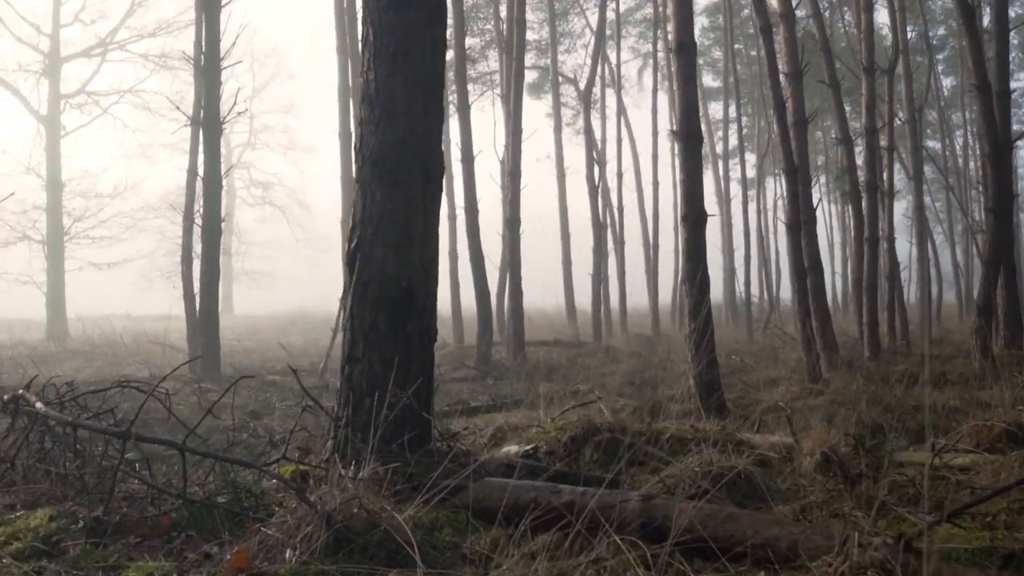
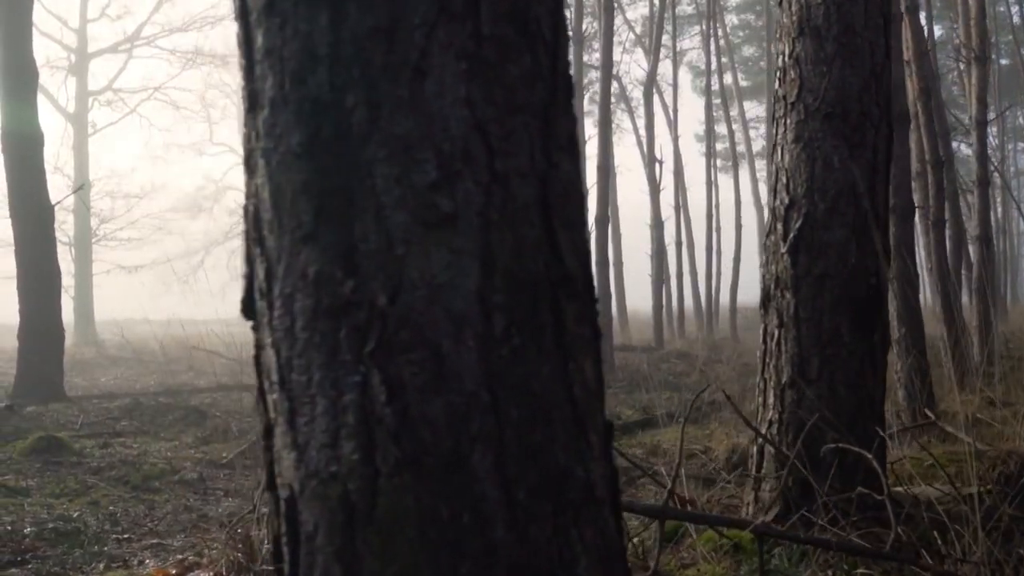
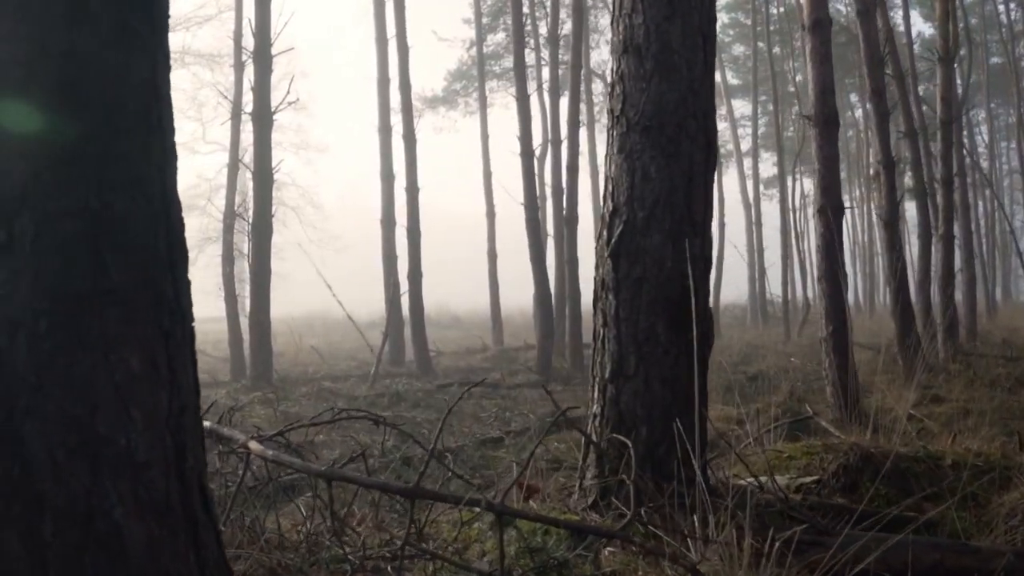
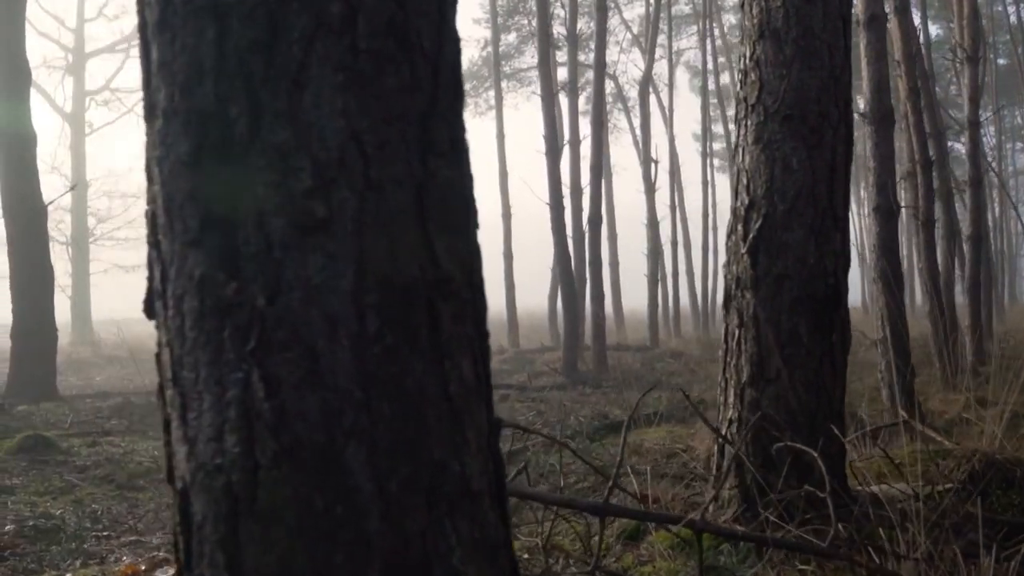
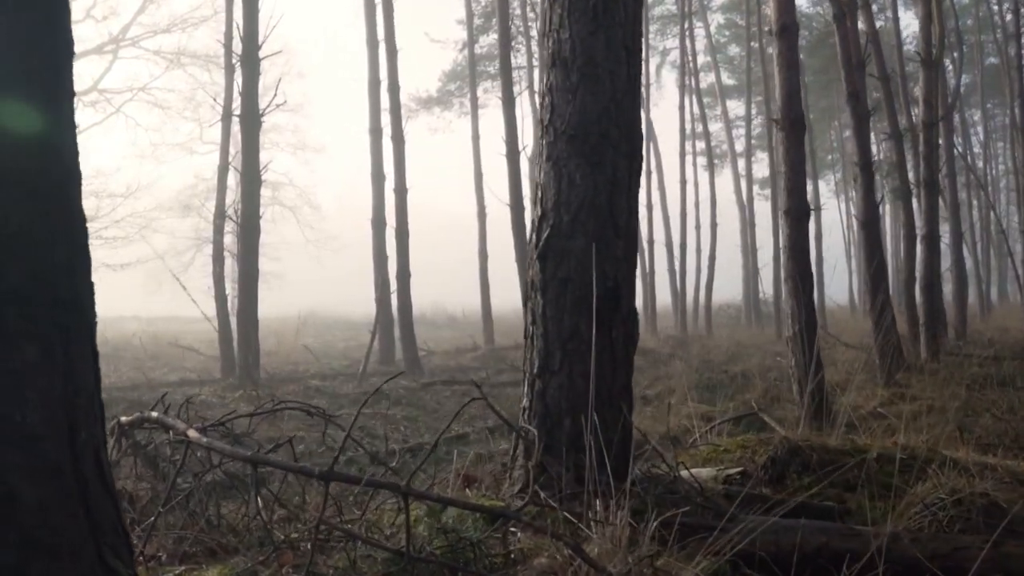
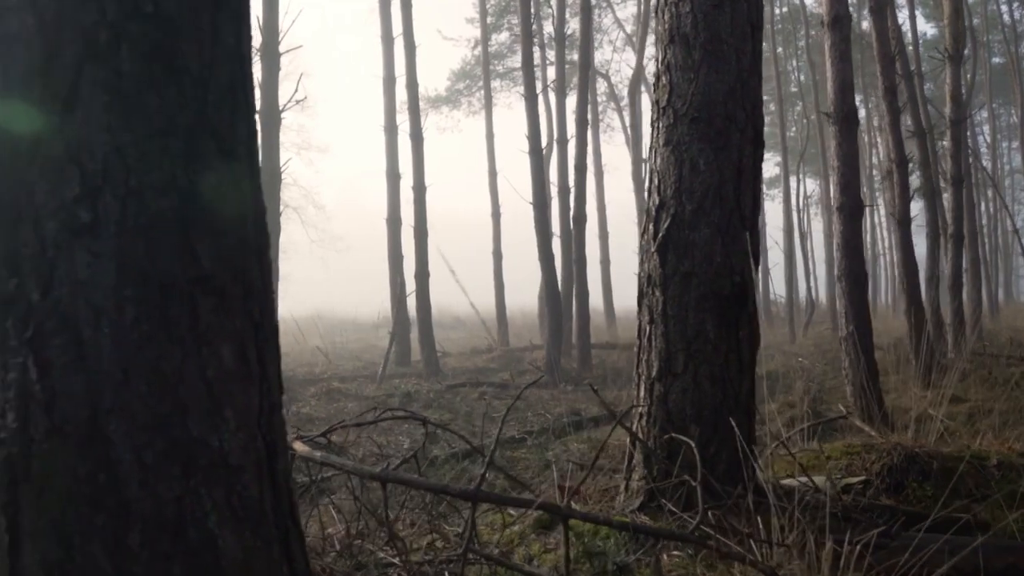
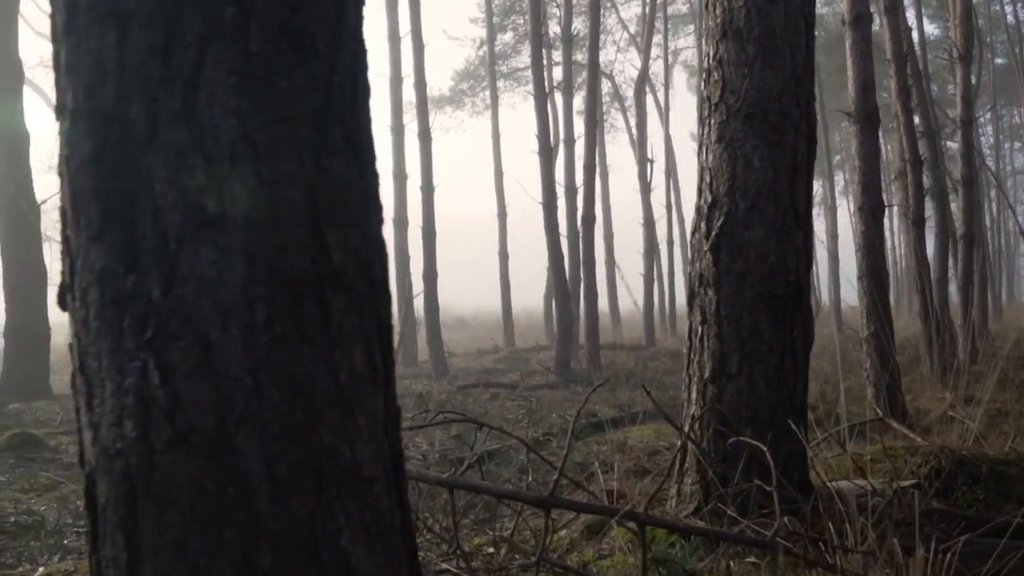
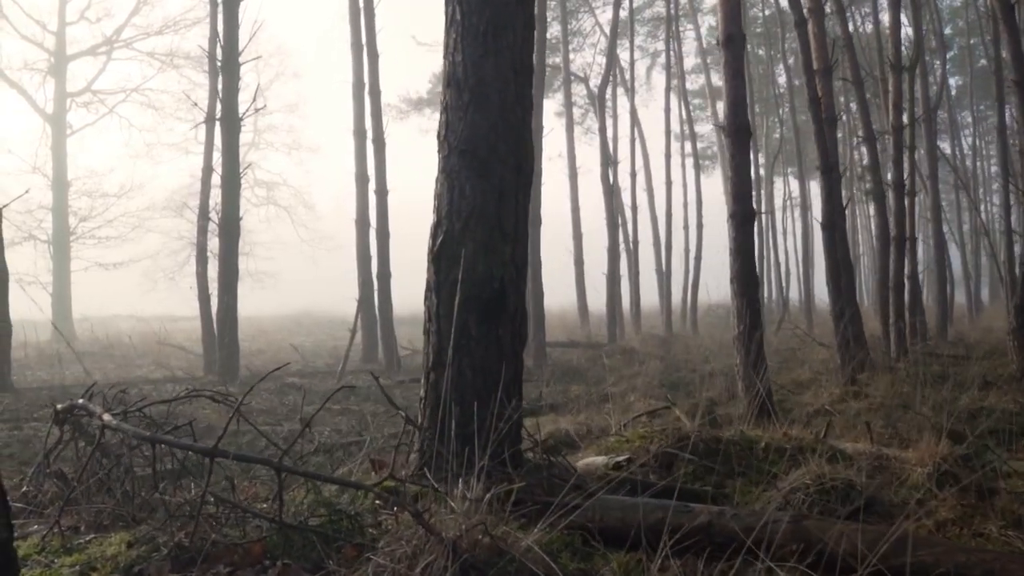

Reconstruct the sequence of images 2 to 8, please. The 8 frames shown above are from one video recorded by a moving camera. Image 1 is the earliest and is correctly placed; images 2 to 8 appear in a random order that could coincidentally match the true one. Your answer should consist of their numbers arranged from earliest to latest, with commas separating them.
8, 5, 3, 6, 7, 4, 2
